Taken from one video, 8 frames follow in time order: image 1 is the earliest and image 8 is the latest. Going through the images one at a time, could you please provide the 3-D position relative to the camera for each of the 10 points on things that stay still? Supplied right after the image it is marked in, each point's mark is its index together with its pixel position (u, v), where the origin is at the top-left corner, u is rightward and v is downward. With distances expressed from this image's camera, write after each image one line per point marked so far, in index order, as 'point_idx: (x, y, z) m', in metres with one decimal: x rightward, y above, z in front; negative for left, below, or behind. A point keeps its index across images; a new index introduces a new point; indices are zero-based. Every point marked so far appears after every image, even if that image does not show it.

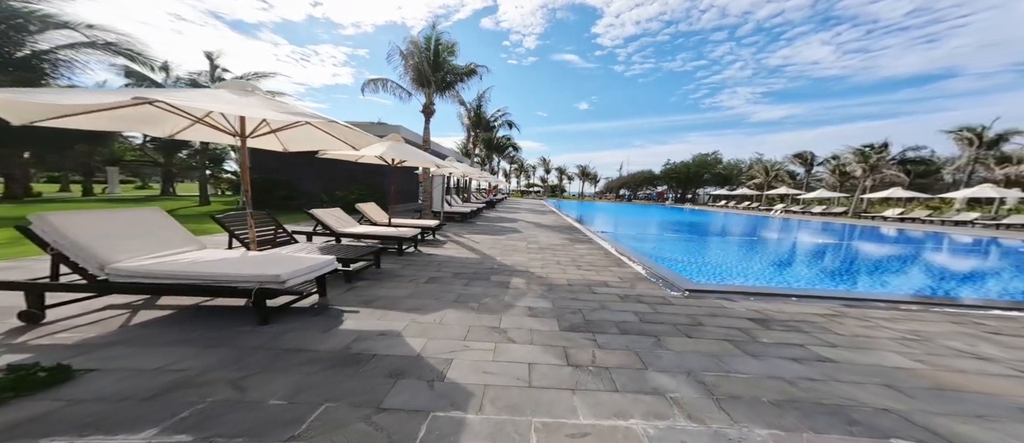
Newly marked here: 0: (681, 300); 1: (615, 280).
0: (+2.3, -1.0, +4.3) m
1: (+1.7, -0.8, +5.3) m
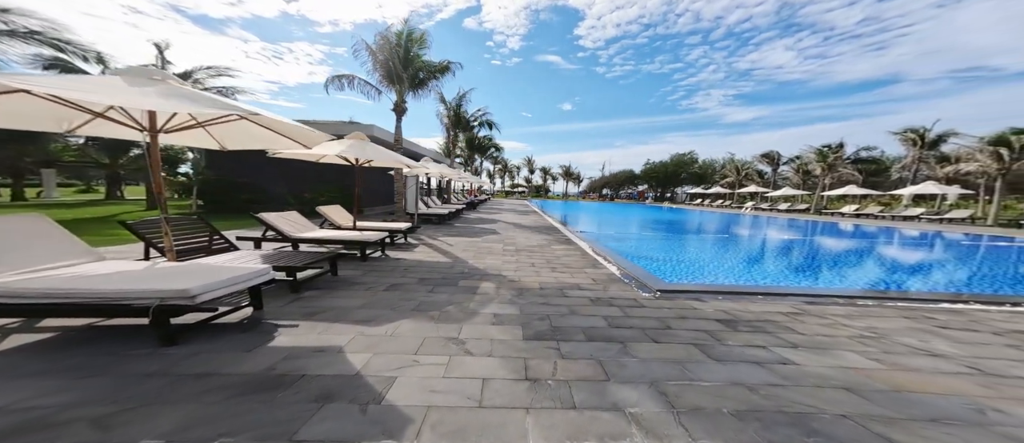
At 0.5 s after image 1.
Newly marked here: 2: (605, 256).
0: (+1.9, -1.0, +4.2) m
1: (+1.3, -0.8, +5.2) m
2: (+2.4, -0.8, +7.4) m
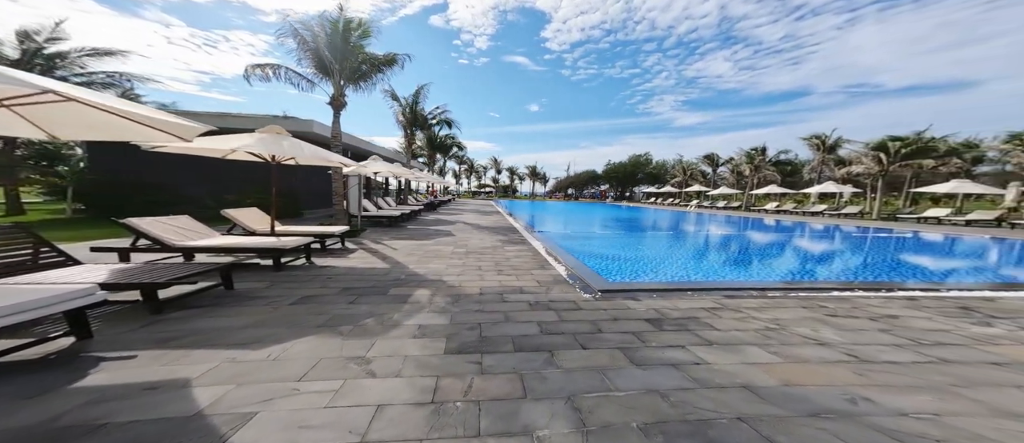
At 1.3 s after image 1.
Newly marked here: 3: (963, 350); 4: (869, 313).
0: (+1.1, -1.0, +4.3) m
1: (+0.3, -0.9, +5.2) m
2: (+1.1, -0.8, +7.5) m
3: (+4.1, -1.2, +3.0) m
4: (+4.6, -1.2, +4.1) m
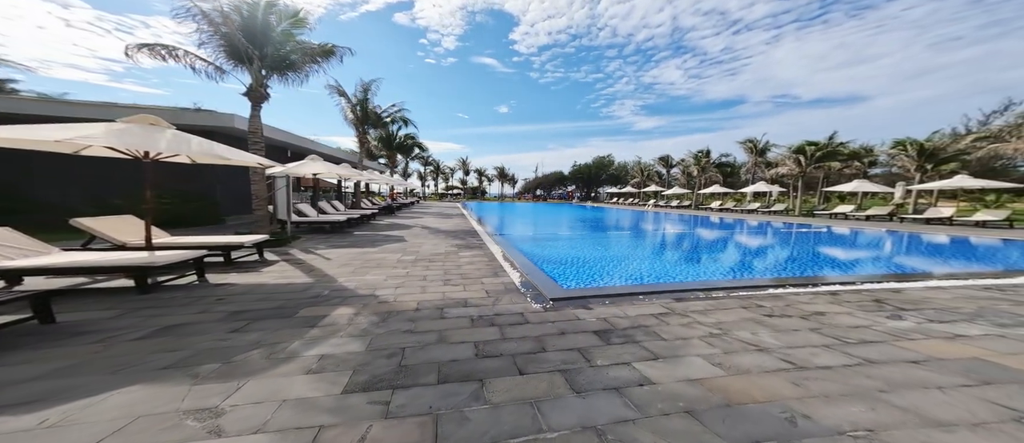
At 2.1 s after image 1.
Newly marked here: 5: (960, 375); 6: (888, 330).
0: (+0.4, -1.1, +4.0) m
1: (-0.5, -1.0, +4.8) m
2: (0.0, -0.9, +7.3) m
3: (+3.5, -1.2, +3.1) m
4: (+3.8, -1.2, +4.3) m
5: (+3.5, -1.2, +2.6) m
6: (+4.2, -1.2, +3.5) m
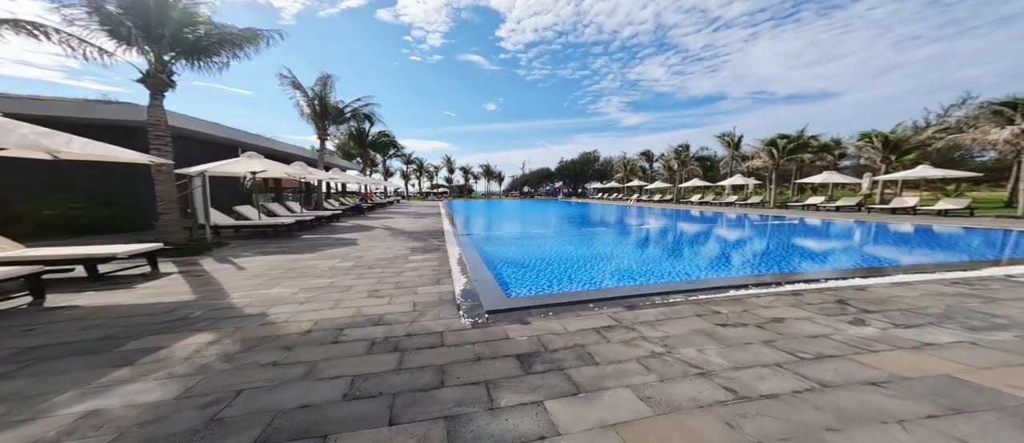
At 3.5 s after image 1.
0: (-0.5, -1.1, +3.5) m
1: (-1.4, -1.0, +4.3) m
2: (-1.0, -0.9, +6.7) m
3: (+2.7, -1.2, +2.7) m
4: (+3.0, -1.1, +3.9) m
5: (+2.8, -1.2, +2.2) m
6: (+3.4, -1.2, +3.2) m
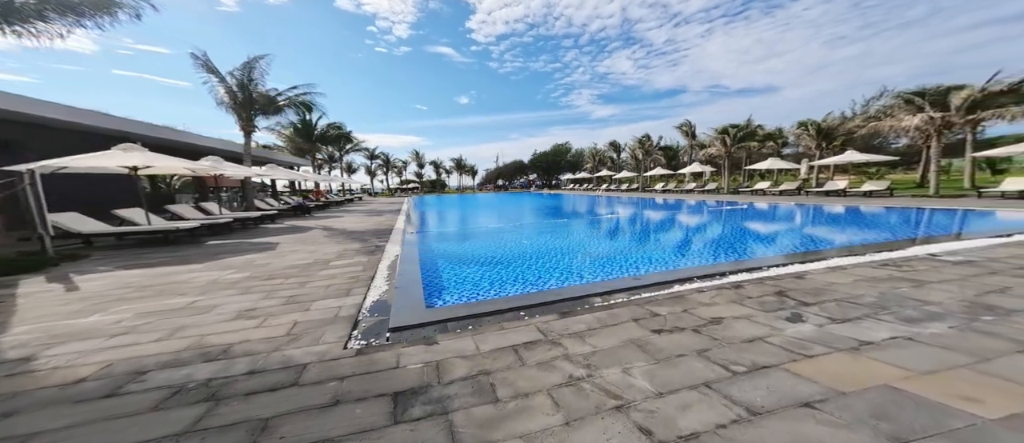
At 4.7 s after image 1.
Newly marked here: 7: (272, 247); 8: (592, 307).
0: (-1.4, -1.2, +2.8) m
1: (-2.4, -1.1, +3.5) m
2: (-2.2, -0.9, +6.0) m
3: (+1.9, -1.1, +2.3) m
4: (+2.0, -1.1, +3.5) m
5: (+2.0, -1.2, +1.8) m
6: (+2.5, -1.1, +2.9) m
7: (-5.4, -0.7, +7.2) m
8: (+1.0, -1.1, +4.0) m
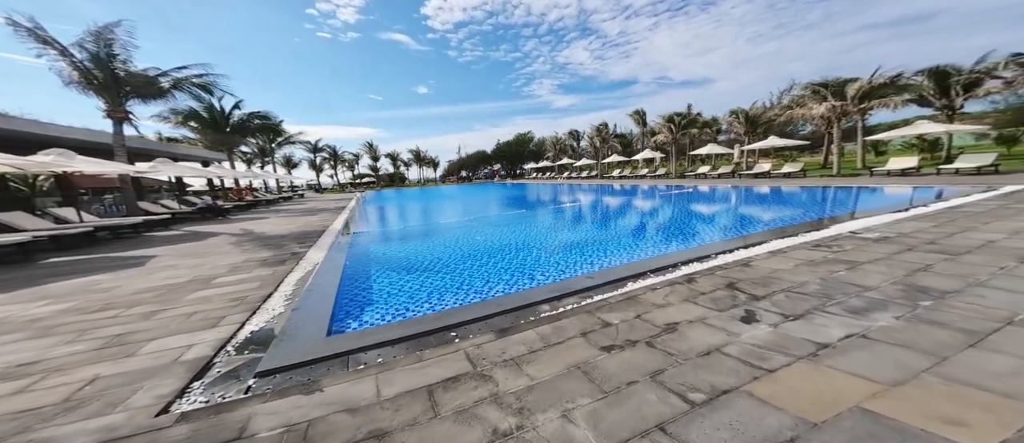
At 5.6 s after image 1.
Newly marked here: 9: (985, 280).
0: (-2.0, -1.3, +2.0) m
1: (-3.1, -1.2, +2.5) m
2: (-3.2, -1.0, +5.0) m
3: (+1.3, -1.1, +1.9) m
4: (+1.3, -1.0, +3.1) m
5: (+1.5, -1.2, +1.4) m
6: (+1.8, -1.0, +2.5) m
7: (-6.5, -0.9, +5.8) m
8: (+0.2, -1.0, +3.5) m
9: (+5.6, -0.7, +3.8) m
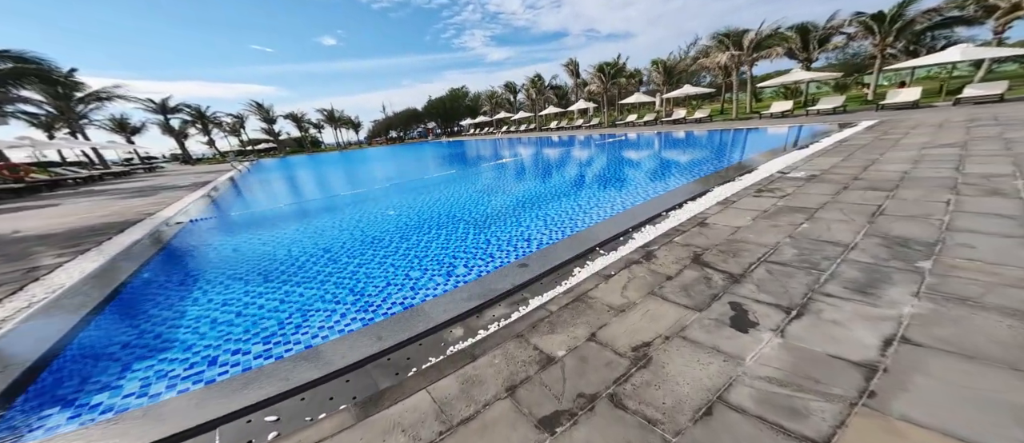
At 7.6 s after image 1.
0: (-2.4, -1.6, +0.4) m
1: (-3.6, -1.5, +0.7) m
2: (-4.2, -1.0, +3.0) m
3: (+0.9, -1.1, +0.8) m
4: (+0.6, -0.8, +2.0) m
5: (+1.1, -1.2, +0.4) m
6: (+1.2, -0.9, +1.5) m
7: (-7.6, -1.2, +3.2) m
8: (-0.5, -0.9, +2.2) m
9: (+4.6, 0.0, +3.4) m
